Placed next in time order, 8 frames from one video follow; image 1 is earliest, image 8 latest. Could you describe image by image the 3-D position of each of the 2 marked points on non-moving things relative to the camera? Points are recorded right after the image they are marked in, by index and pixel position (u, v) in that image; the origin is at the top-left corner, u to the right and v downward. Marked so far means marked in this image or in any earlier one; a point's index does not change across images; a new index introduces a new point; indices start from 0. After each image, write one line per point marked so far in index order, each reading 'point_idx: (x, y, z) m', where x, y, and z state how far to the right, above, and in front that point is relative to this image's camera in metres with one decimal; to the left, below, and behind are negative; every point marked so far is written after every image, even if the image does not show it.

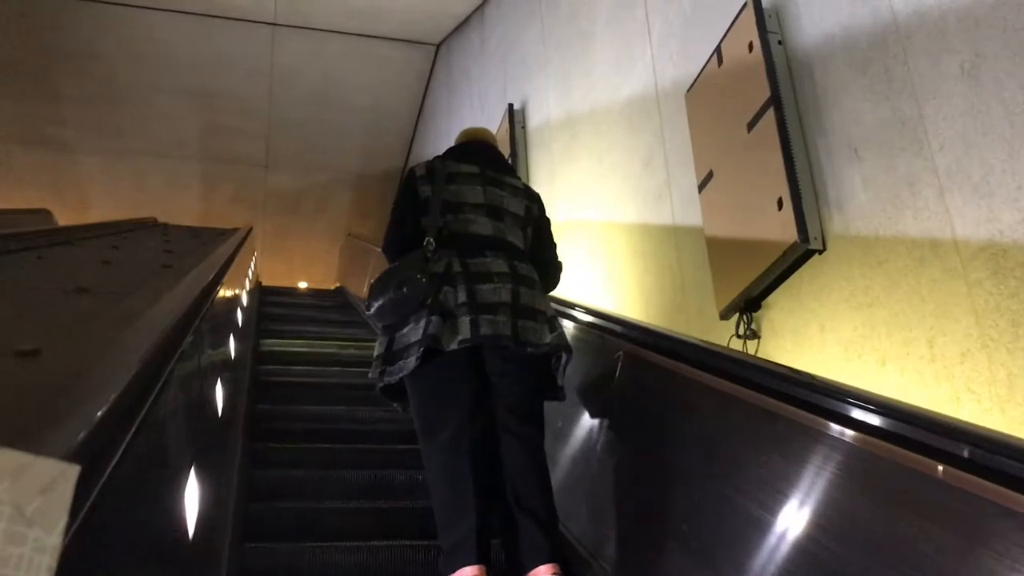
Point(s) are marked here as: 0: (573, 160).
0: (+0.3, +0.6, +3.9) m
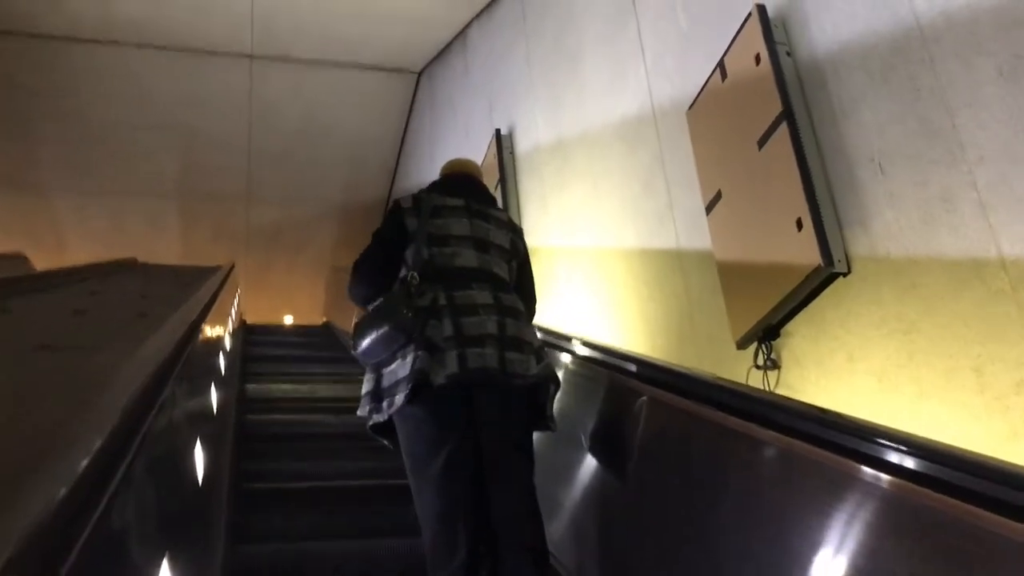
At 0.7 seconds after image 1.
0: (+0.3, +0.5, +3.7) m
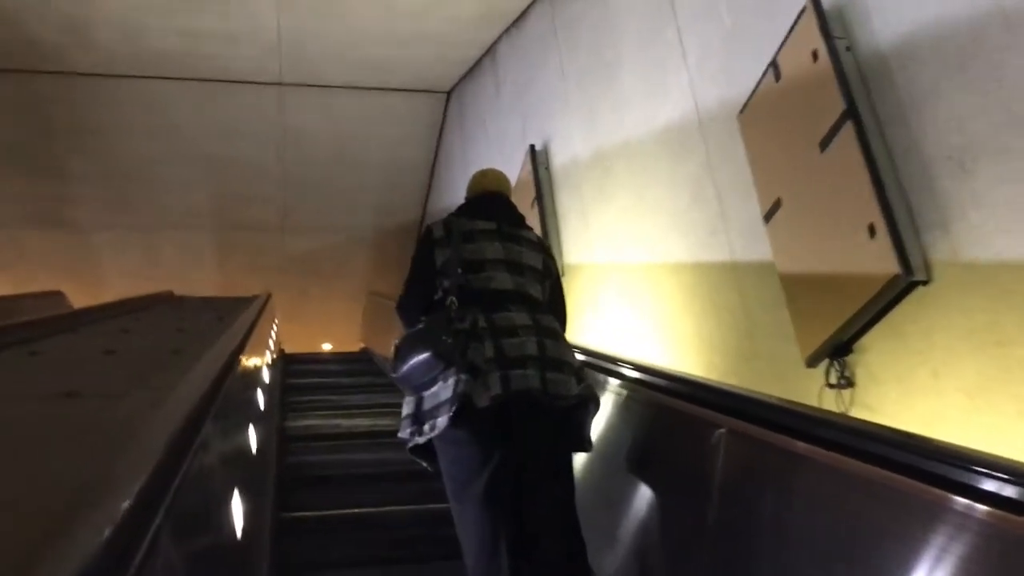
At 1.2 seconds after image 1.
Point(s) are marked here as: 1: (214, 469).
0: (+0.4, +0.4, +3.6) m
1: (-0.7, -0.4, +1.9) m
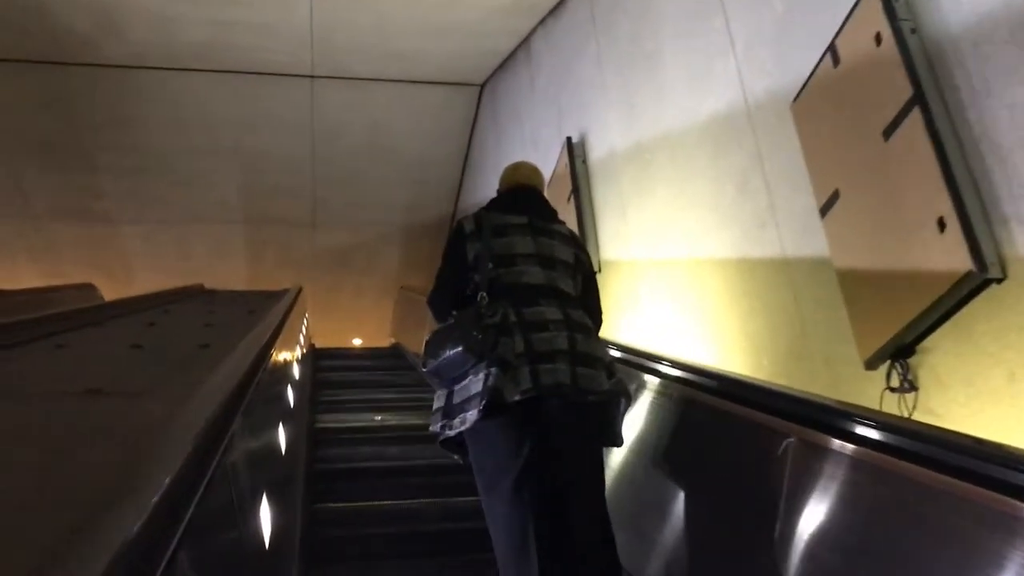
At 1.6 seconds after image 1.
0: (+0.6, +0.4, +3.5) m
1: (-0.6, -0.4, +1.8) m
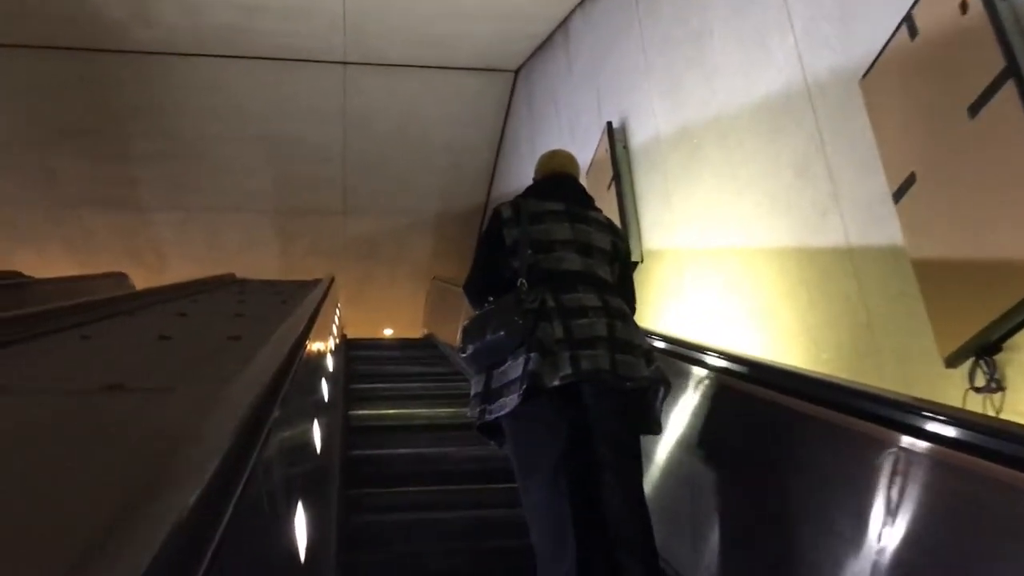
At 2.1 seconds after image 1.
0: (+0.8, +0.5, +3.3) m
1: (-0.5, -0.4, +1.7) m
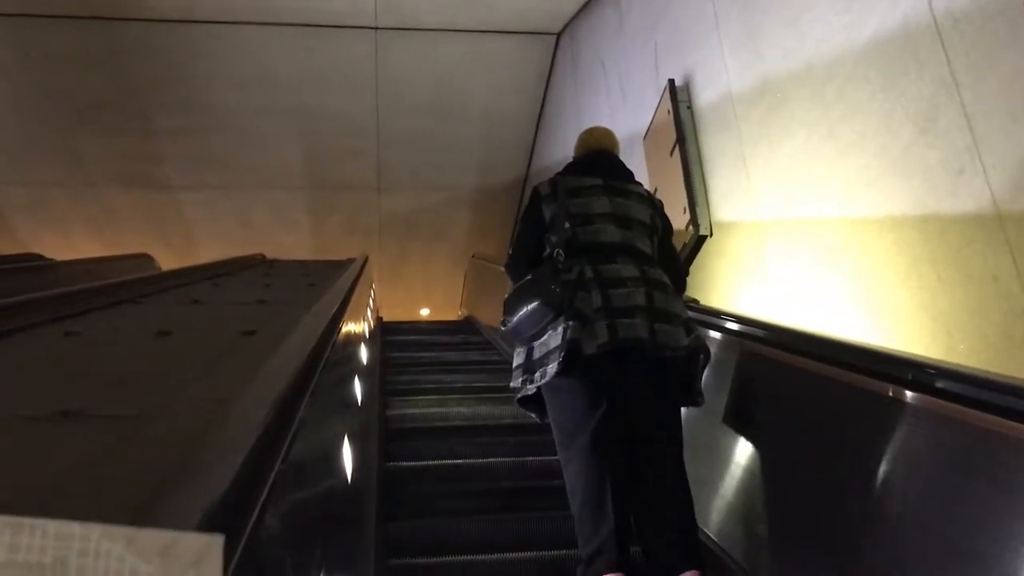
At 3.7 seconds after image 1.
0: (+1.0, +0.5, +2.9) m
1: (-0.4, -0.4, +1.3) m
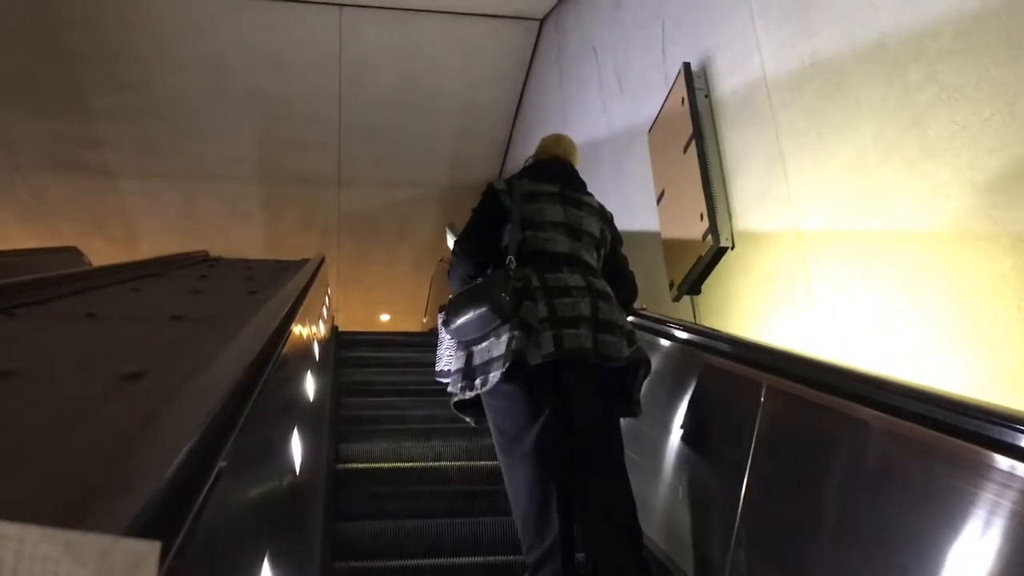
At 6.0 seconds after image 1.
0: (+1.0, +0.5, +2.3) m
1: (-0.3, -0.4, +0.8) m
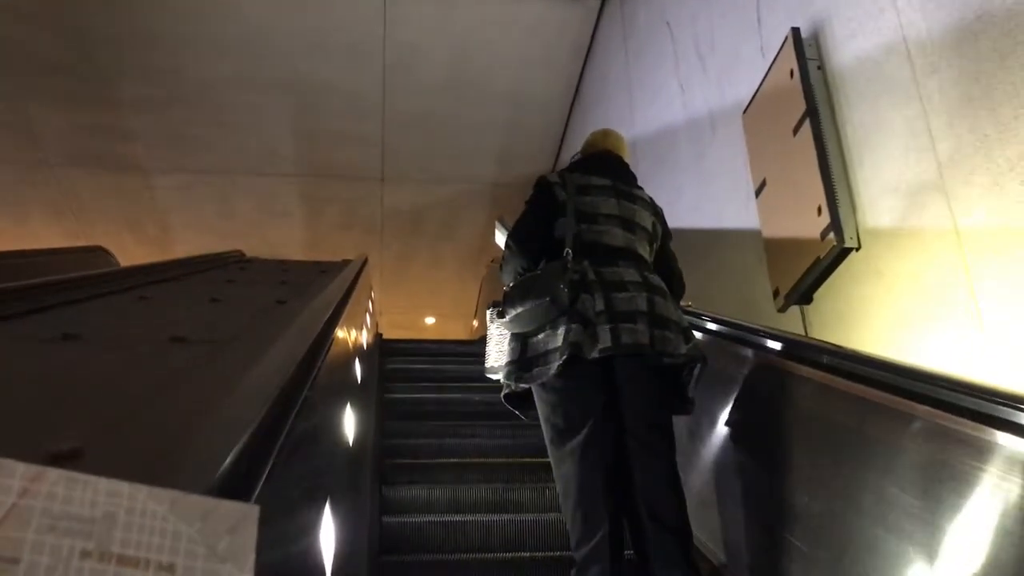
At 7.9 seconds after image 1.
0: (+1.2, +0.4, +1.8) m
1: (-0.2, -0.5, +0.3) m
